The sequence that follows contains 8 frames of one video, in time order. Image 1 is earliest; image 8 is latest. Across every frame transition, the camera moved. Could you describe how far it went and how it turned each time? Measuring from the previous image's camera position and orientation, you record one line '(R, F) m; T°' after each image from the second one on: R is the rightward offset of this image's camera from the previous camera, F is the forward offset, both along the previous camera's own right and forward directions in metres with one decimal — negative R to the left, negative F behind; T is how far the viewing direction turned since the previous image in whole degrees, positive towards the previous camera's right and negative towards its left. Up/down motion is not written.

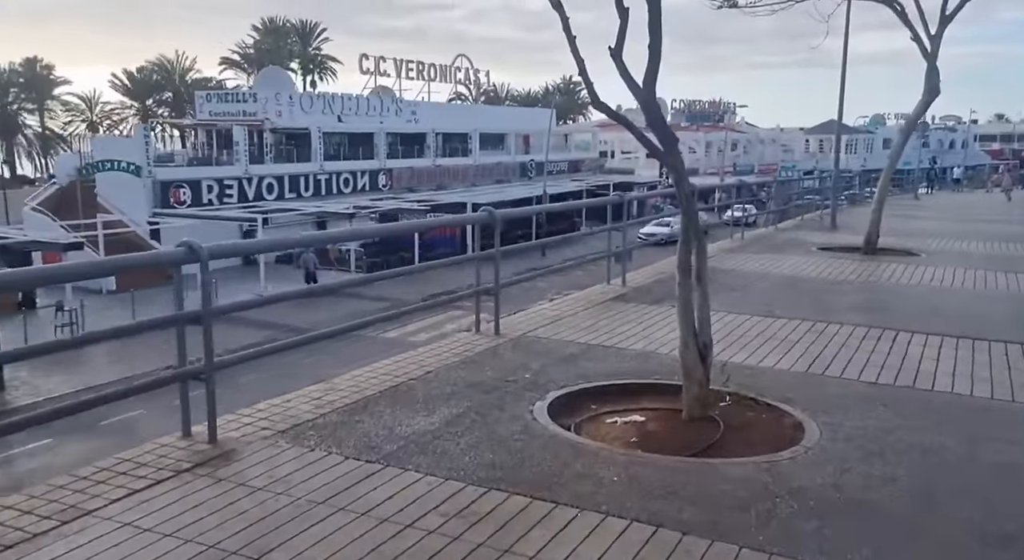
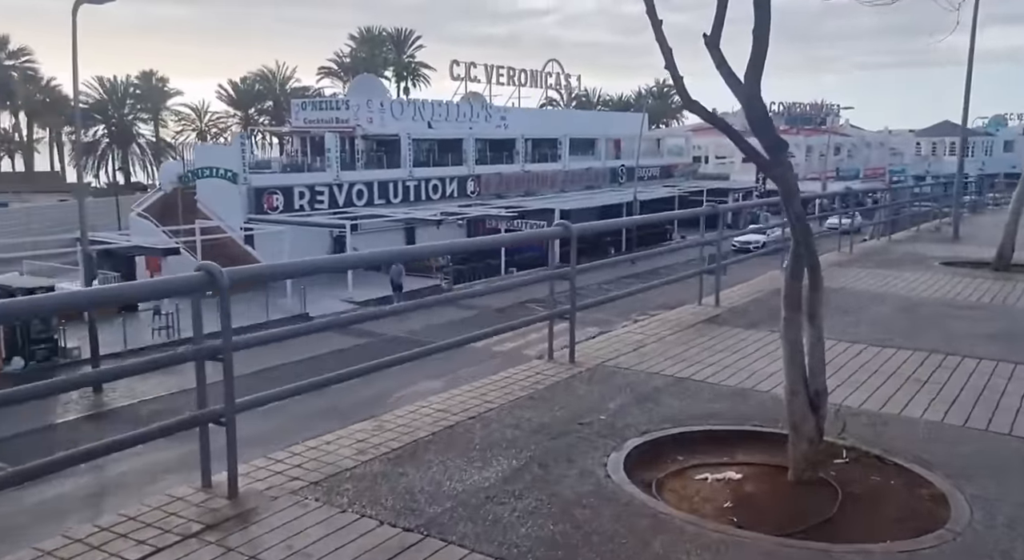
(+0.1, +0.7) m; -6°
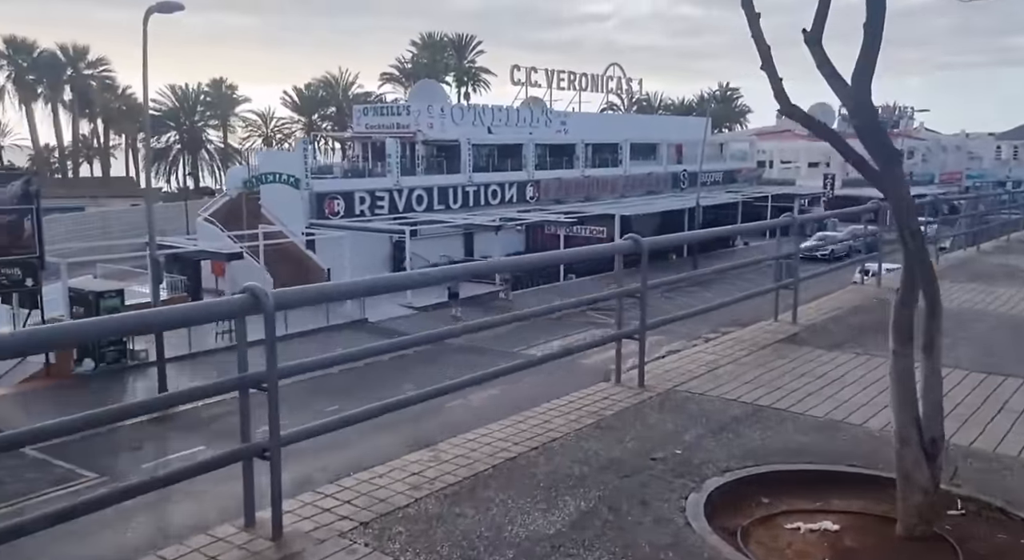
(0.0, +0.4) m; -4°
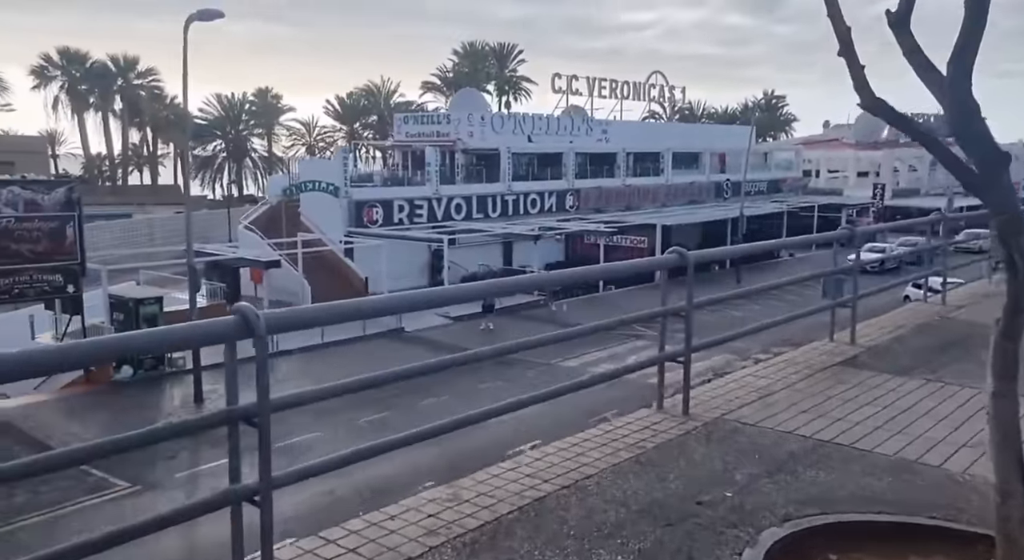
(0.0, +0.5) m; -3°
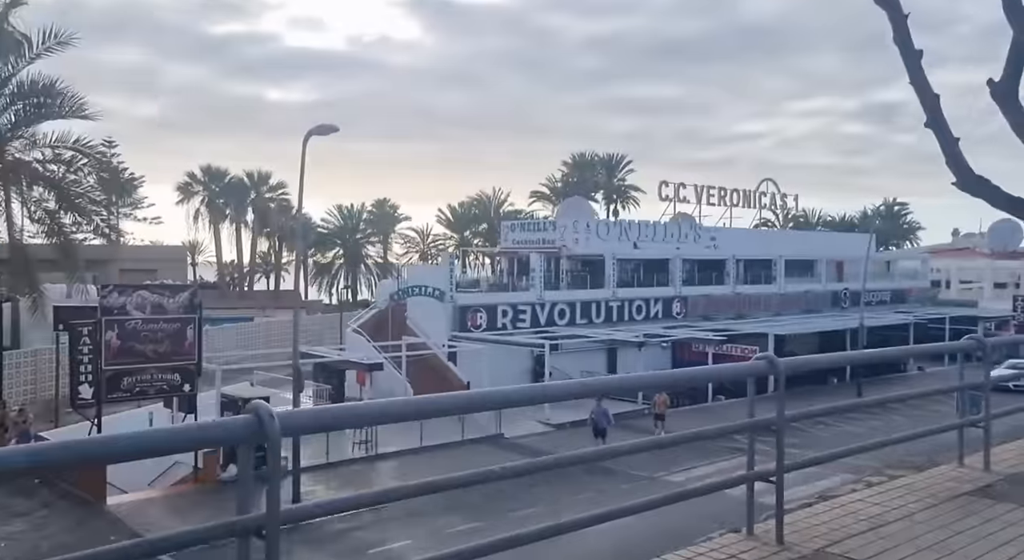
(+0.2, +0.4) m; -7°
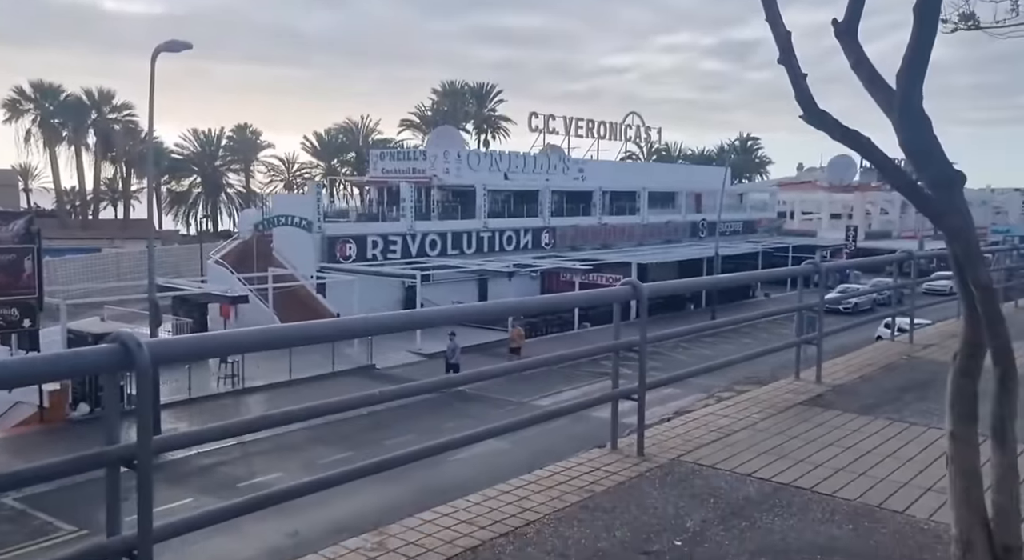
(0.0, -0.1) m; +9°
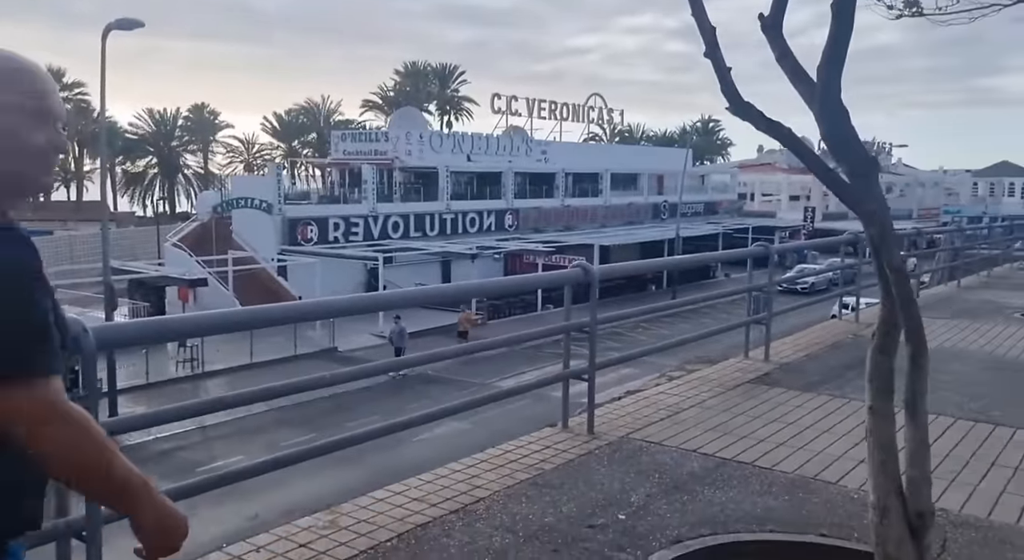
(+0.1, -0.1) m; +2°
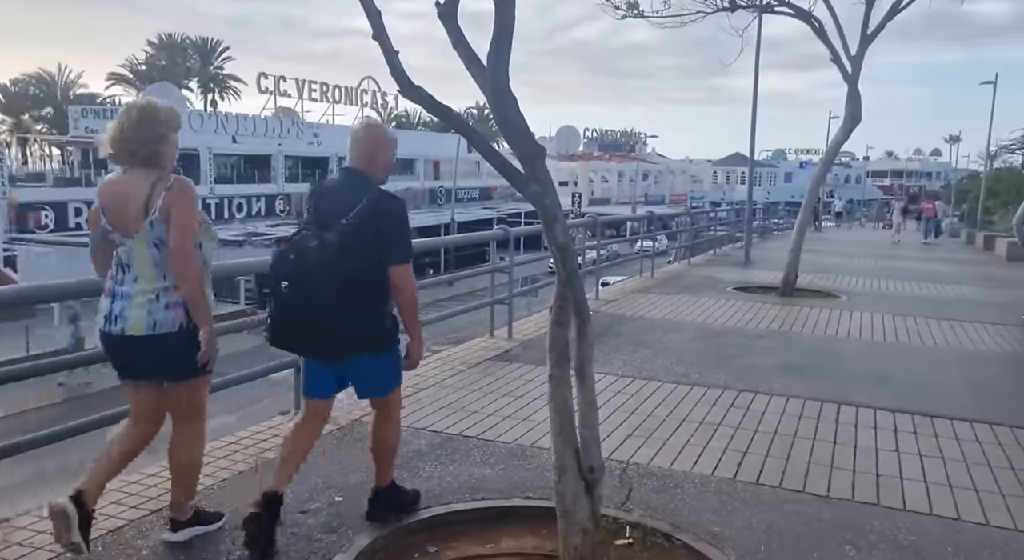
(+0.3, -0.1) m; +14°
